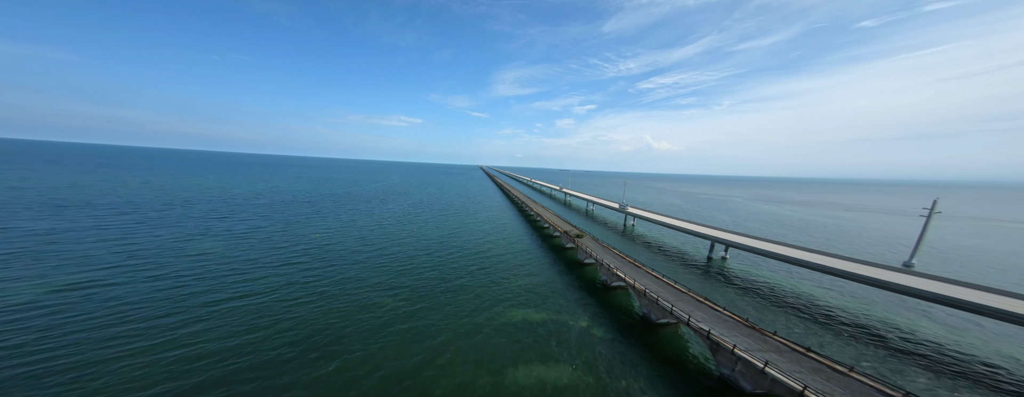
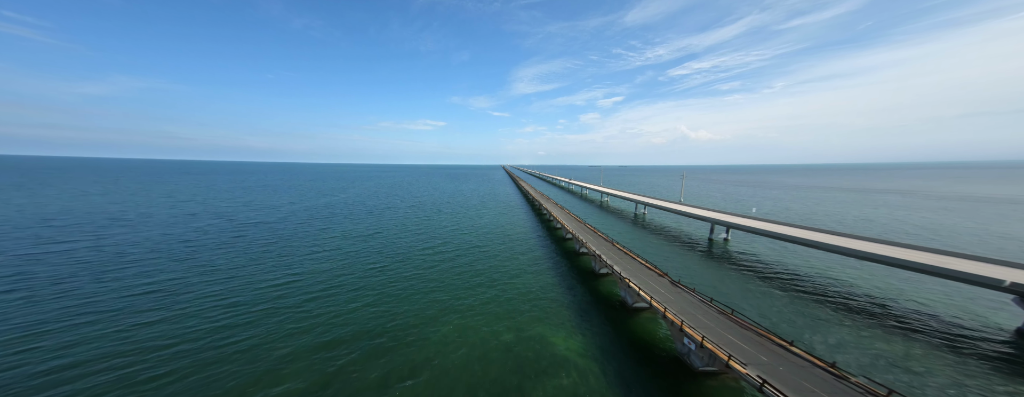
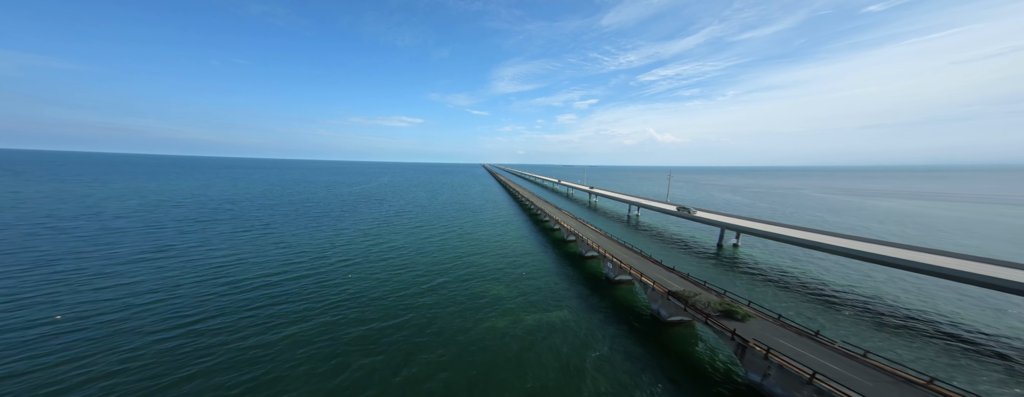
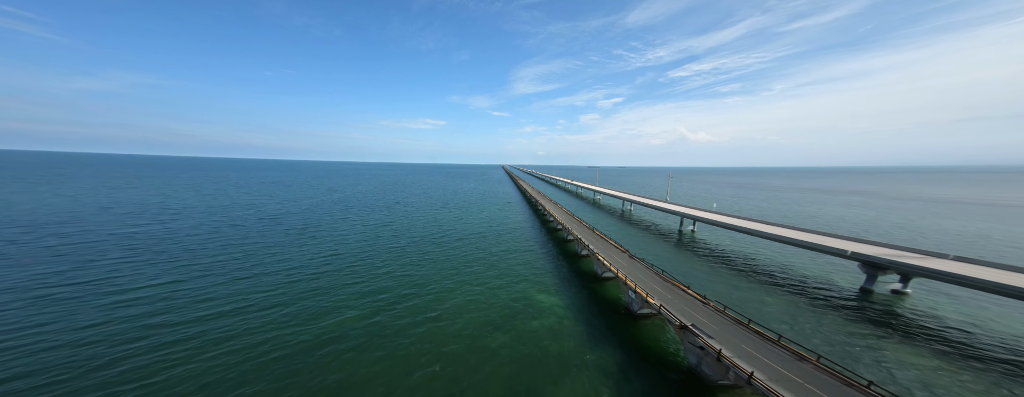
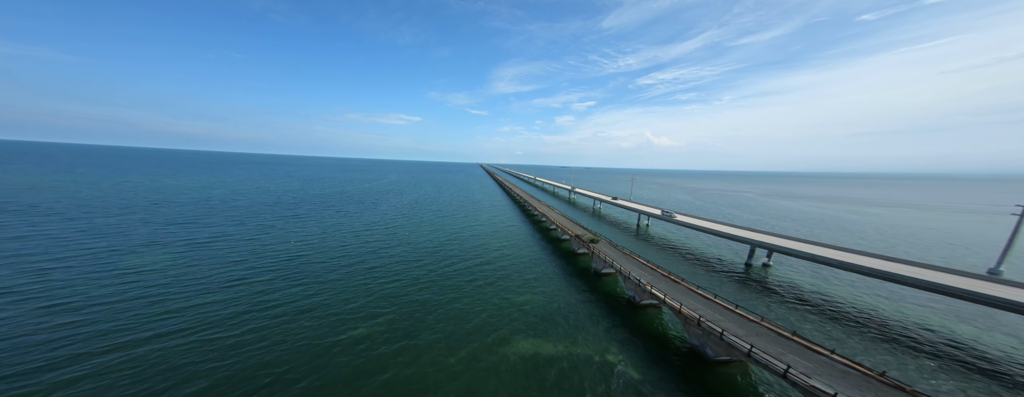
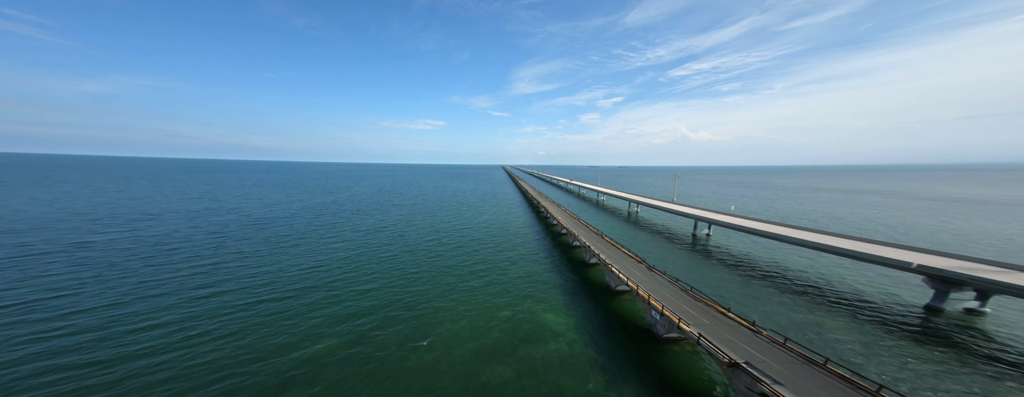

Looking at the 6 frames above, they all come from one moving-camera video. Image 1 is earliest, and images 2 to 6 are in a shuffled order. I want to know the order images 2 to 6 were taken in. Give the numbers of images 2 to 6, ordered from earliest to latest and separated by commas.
5, 3, 4, 6, 2
